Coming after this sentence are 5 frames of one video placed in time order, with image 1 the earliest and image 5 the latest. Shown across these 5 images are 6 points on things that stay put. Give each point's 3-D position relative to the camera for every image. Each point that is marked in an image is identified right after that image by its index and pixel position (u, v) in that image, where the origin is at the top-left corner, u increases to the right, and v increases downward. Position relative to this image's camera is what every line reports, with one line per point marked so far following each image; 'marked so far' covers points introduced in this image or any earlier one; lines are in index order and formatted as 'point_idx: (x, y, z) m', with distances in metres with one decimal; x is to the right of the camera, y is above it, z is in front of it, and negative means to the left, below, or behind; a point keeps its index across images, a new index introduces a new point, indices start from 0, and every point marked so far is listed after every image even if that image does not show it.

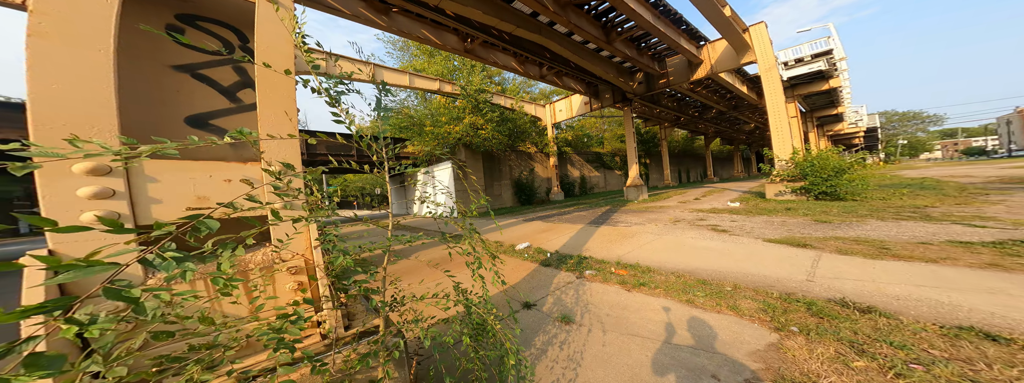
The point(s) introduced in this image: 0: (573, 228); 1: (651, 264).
0: (+1.7, -1.0, +7.2) m
1: (+2.1, -1.1, +3.9) m
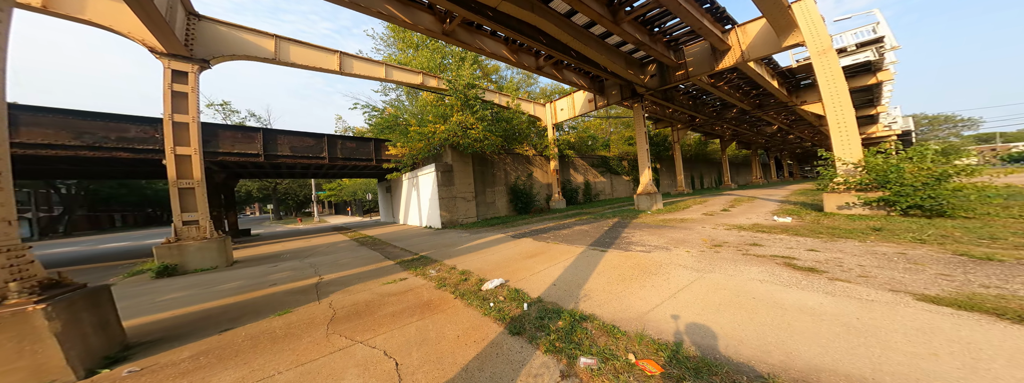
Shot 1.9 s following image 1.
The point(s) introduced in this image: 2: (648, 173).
0: (+1.2, -1.2, +5.3) m
1: (+1.6, -1.2, +2.0) m
2: (+6.9, +1.0, +12.7) m
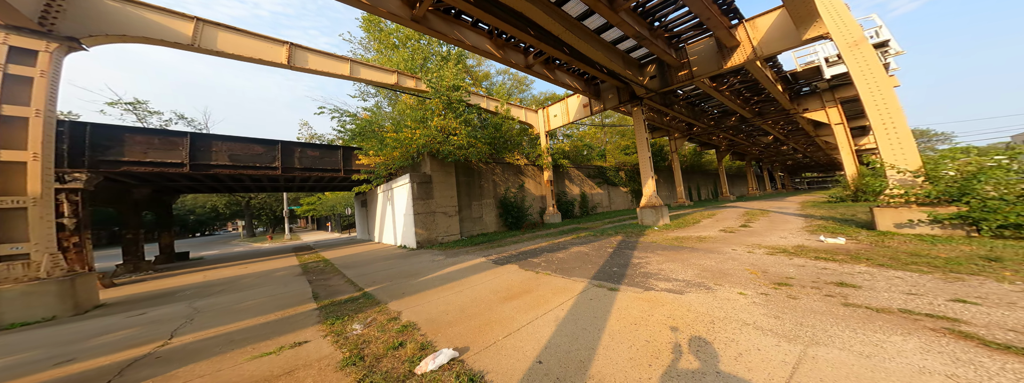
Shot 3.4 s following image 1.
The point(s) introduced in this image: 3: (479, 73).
0: (+0.8, -1.4, +3.7) m
1: (+1.2, -1.3, +0.5) m
2: (+6.3, +0.4, +11.4) m
3: (-2.0, +8.3, +17.7) m
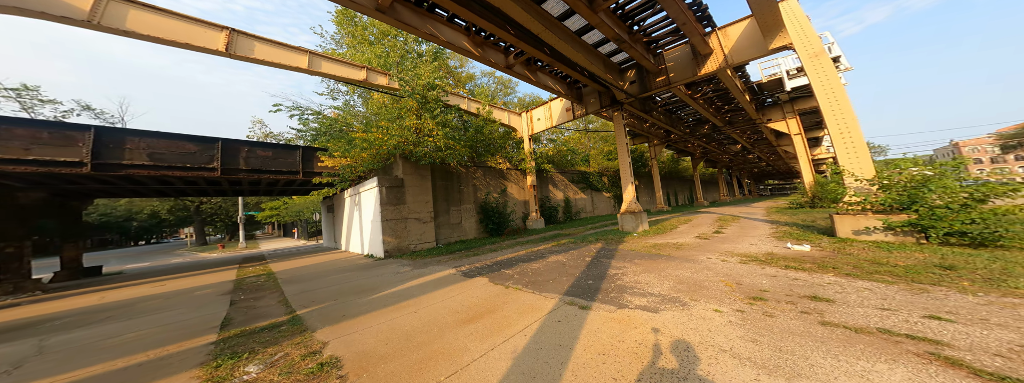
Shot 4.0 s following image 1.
0: (+0.3, -1.5, +3.4) m
1: (+0.9, -1.3, +0.2) m
2: (+5.3, +0.1, +11.4) m
3: (-3.4, +8.0, +17.3) m
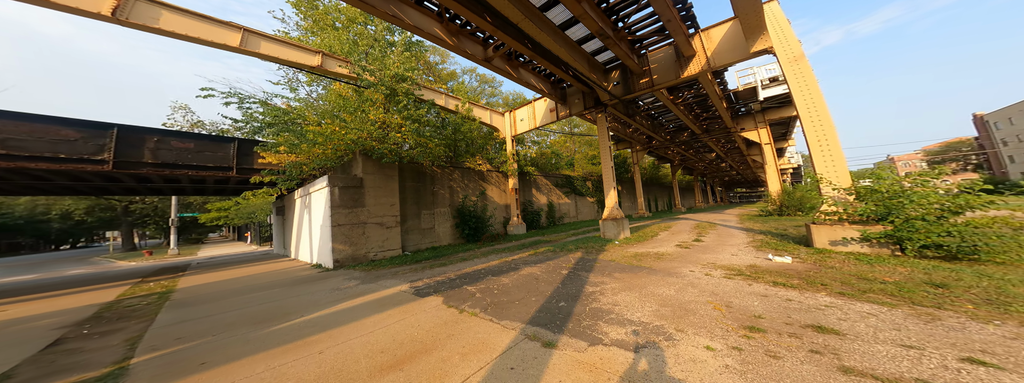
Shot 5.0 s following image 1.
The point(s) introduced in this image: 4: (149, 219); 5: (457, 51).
0: (-0.3, -1.6, +2.7) m
1: (+0.6, -1.3, -0.5) m
2: (+4.2, -0.2, +11.0) m
3: (-4.8, +7.8, +16.4) m
4: (-27.6, -2.1, +19.3) m
5: (-1.9, +4.4, +8.1) m
